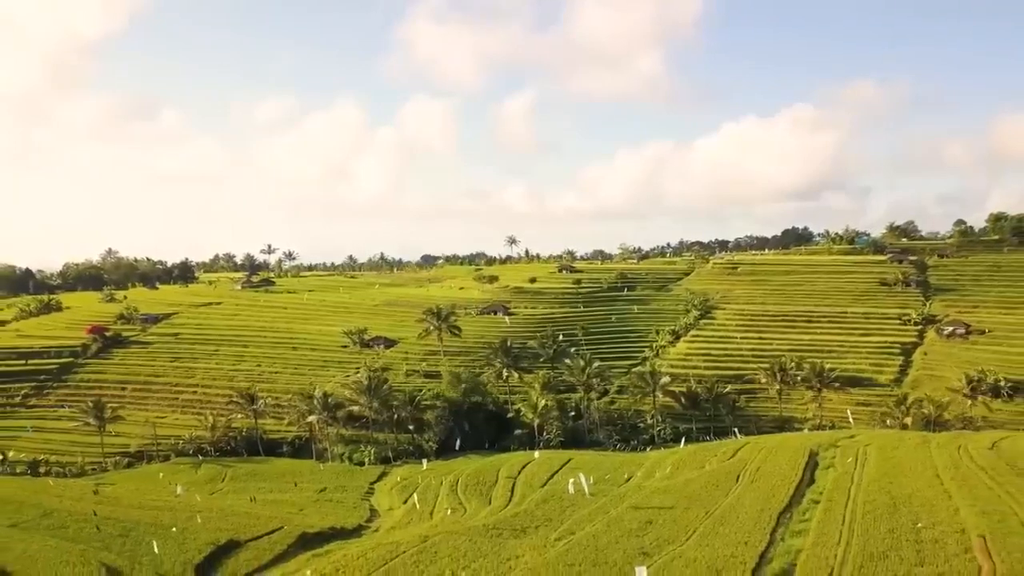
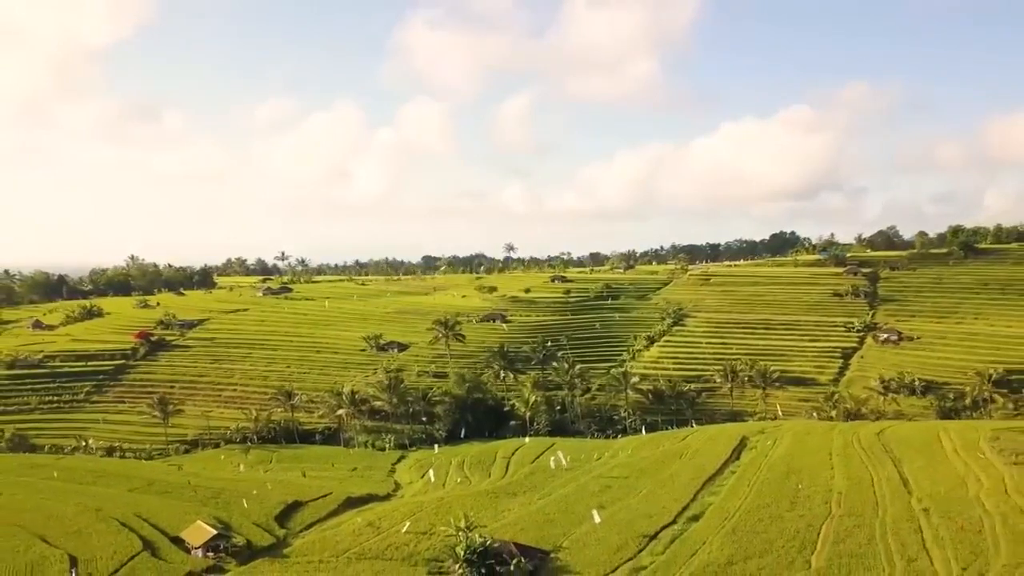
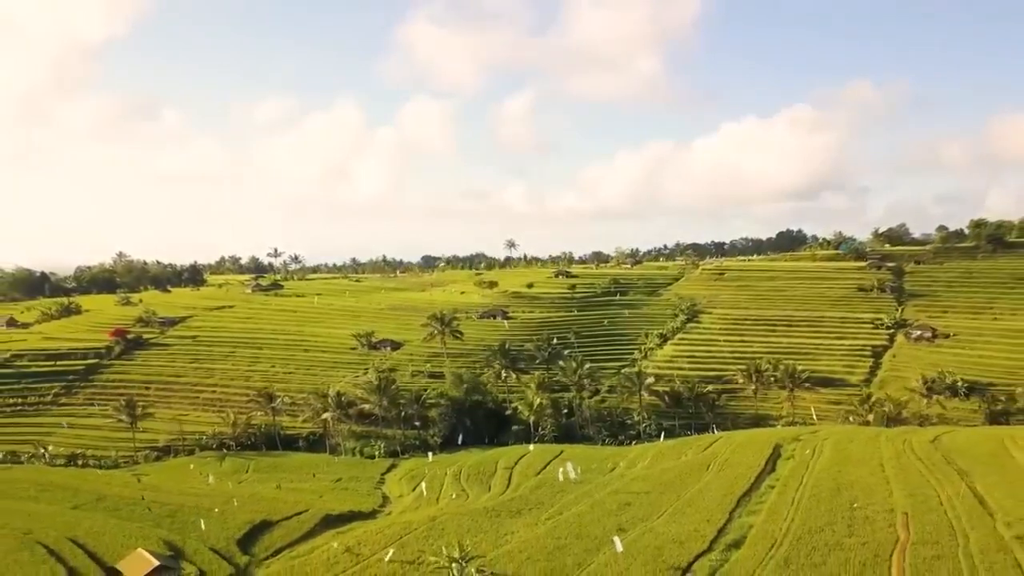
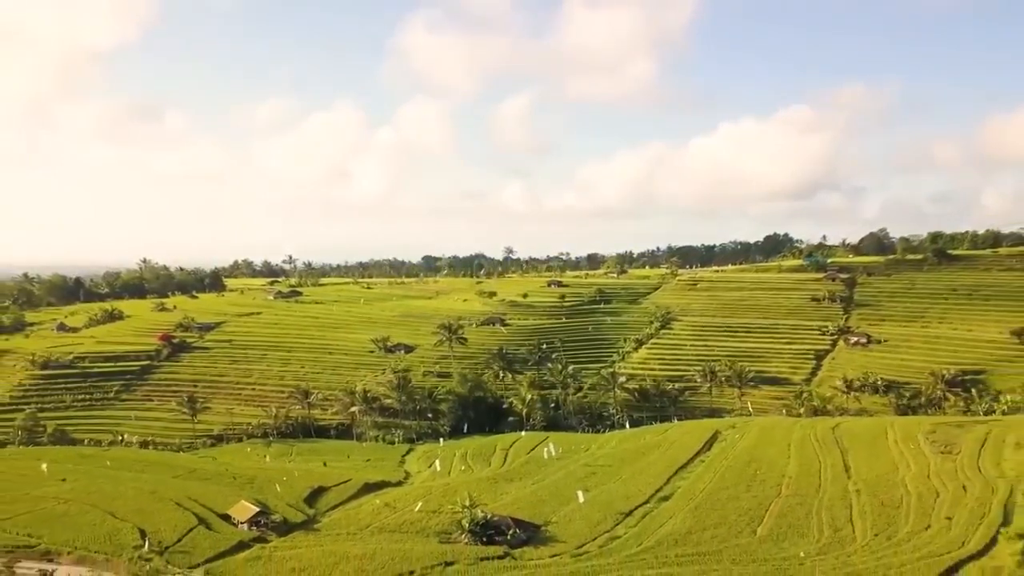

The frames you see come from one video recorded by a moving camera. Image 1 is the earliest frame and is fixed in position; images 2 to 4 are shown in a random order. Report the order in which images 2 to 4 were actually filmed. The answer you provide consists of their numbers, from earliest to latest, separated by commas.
3, 2, 4
